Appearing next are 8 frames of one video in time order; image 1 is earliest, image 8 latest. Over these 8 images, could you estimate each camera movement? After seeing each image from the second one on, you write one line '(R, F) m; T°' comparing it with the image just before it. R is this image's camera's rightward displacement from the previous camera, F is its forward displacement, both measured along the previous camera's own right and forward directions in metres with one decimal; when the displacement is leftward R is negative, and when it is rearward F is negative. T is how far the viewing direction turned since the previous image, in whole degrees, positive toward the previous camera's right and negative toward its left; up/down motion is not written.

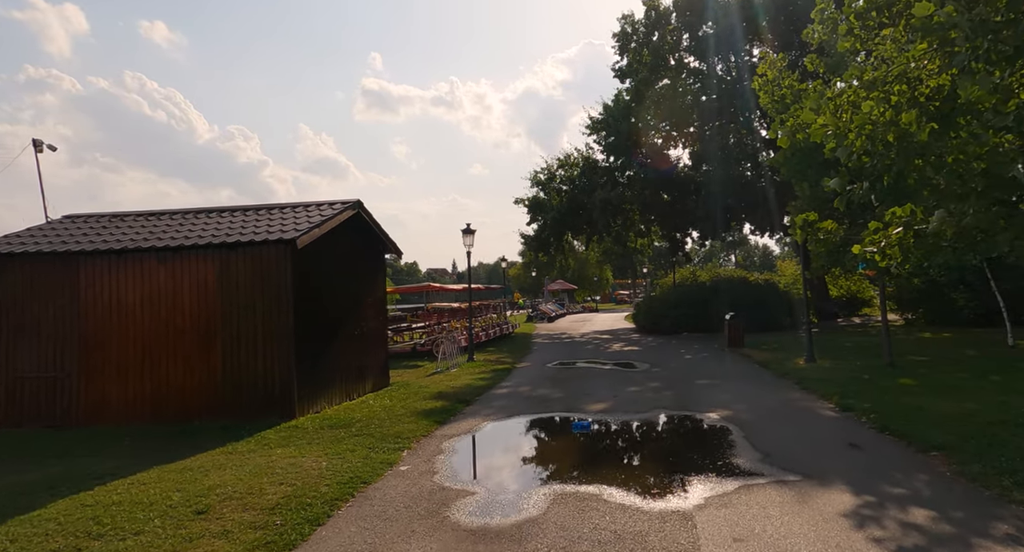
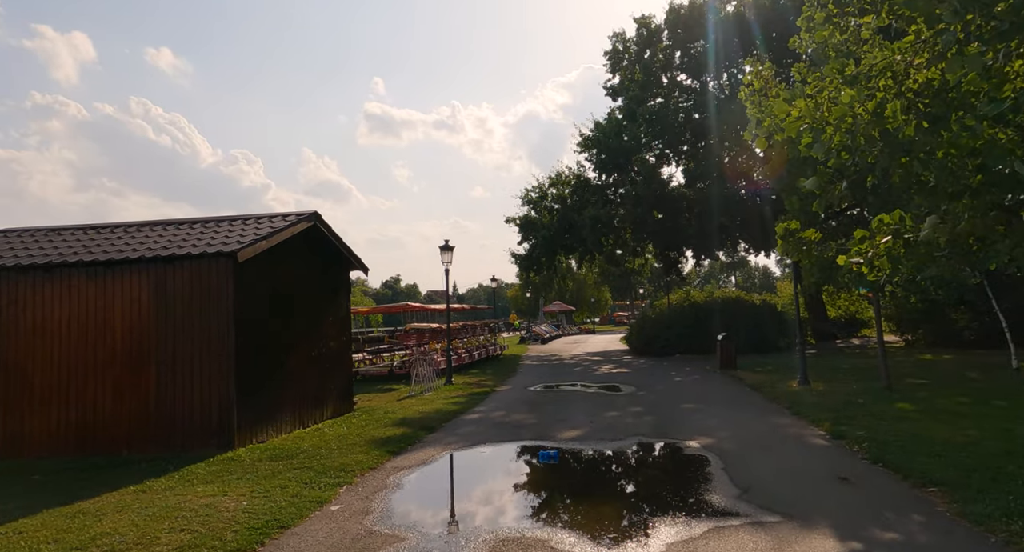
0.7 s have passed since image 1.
(+0.6, +0.7) m; 0°
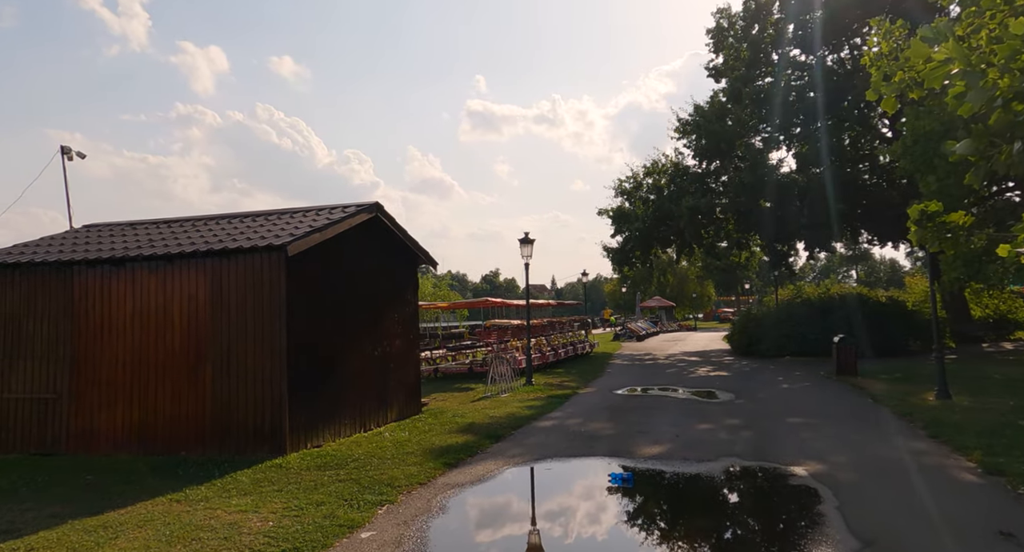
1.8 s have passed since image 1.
(+0.4, +1.0) m; -10°
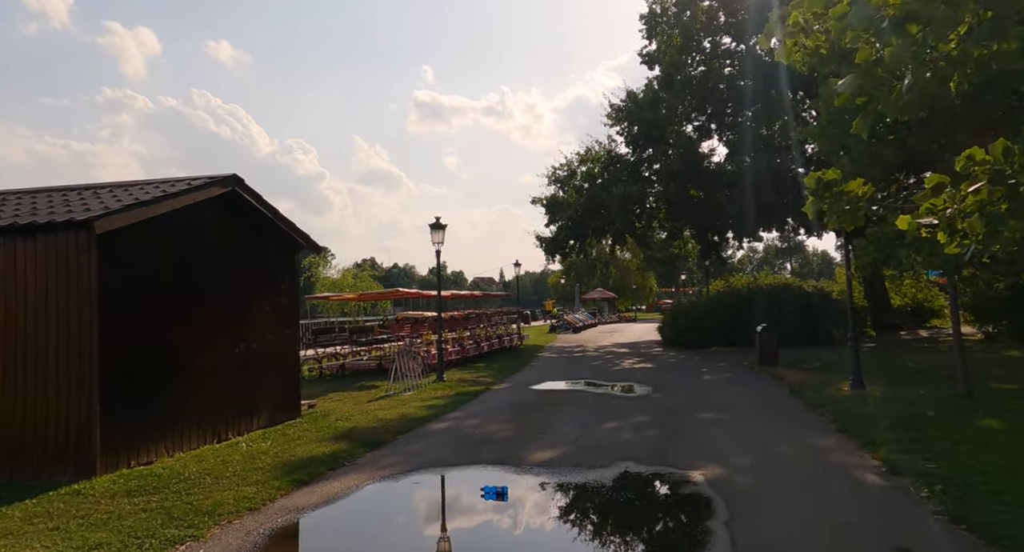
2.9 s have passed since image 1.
(+1.0, +1.0) m; +5°
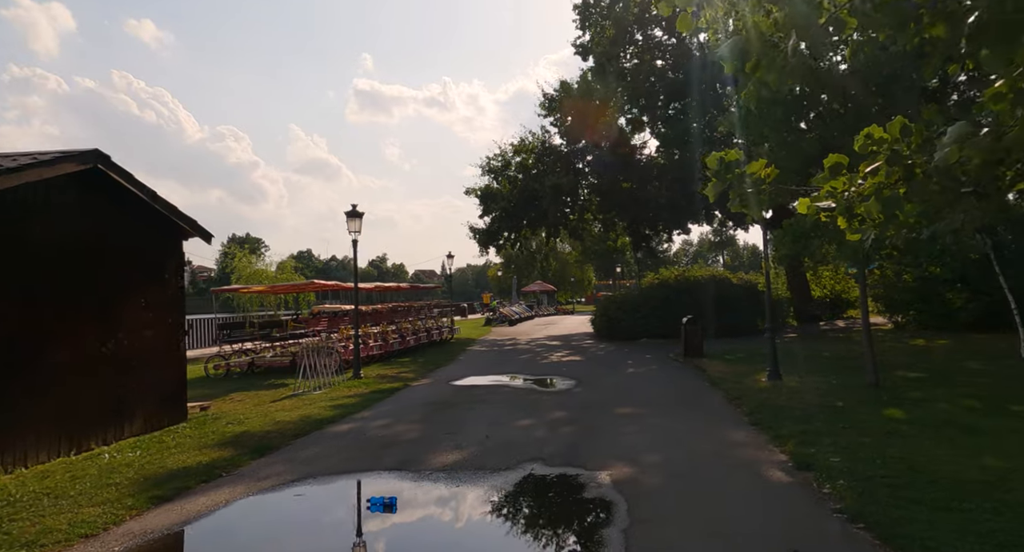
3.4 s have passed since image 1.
(+0.5, +0.5) m; +6°
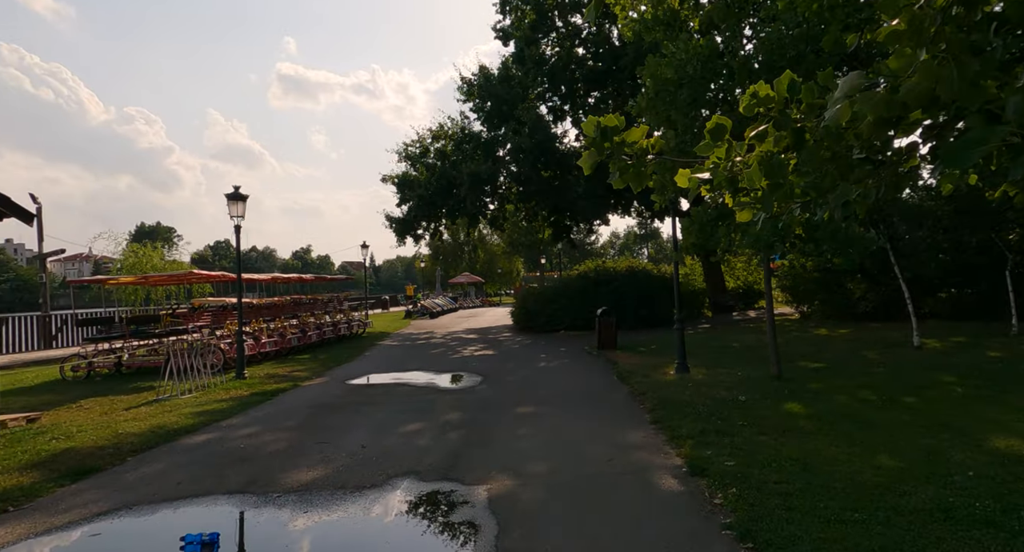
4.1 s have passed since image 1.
(+0.7, +0.8) m; +7°
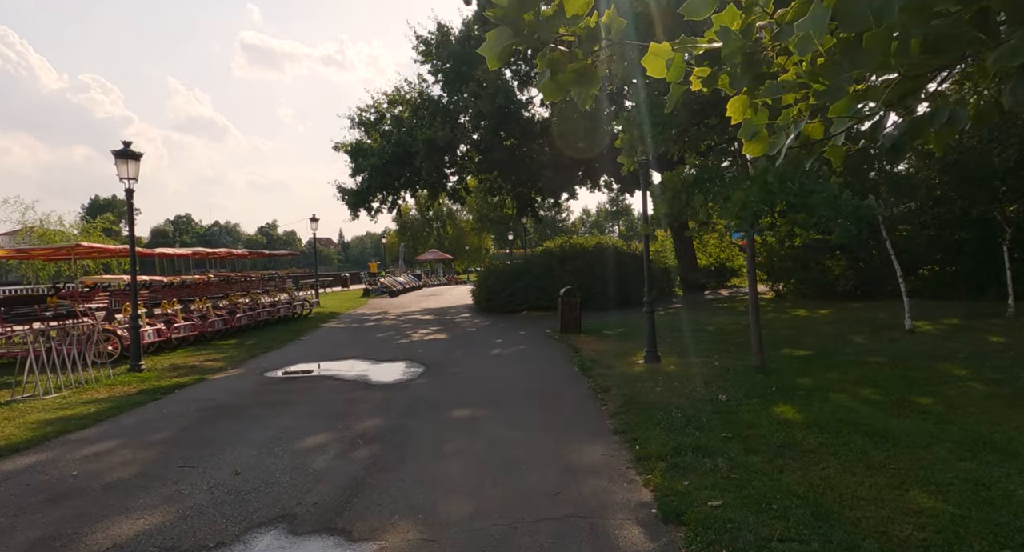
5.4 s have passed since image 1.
(+0.5, +1.8) m; +3°
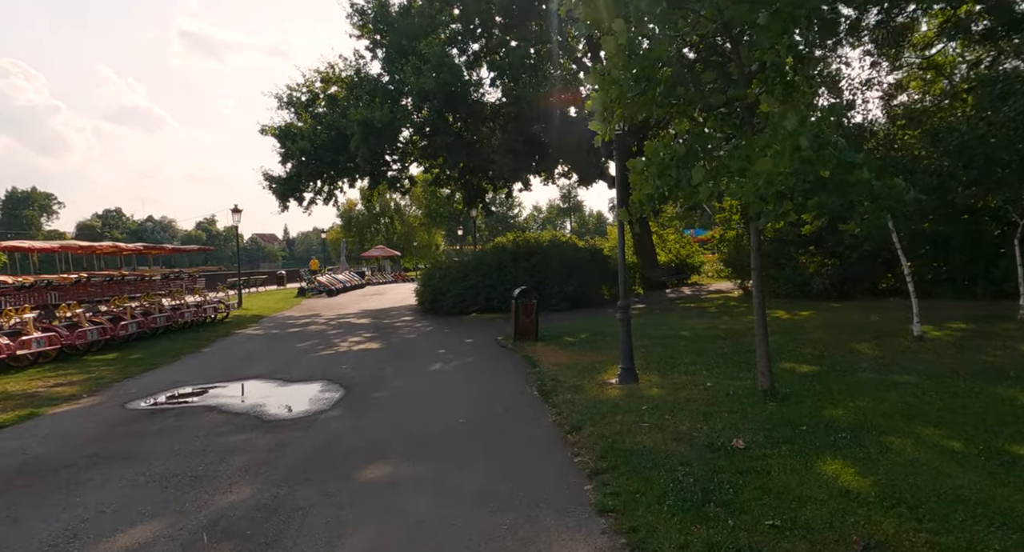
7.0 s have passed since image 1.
(+0.1, +2.3) m; +5°
